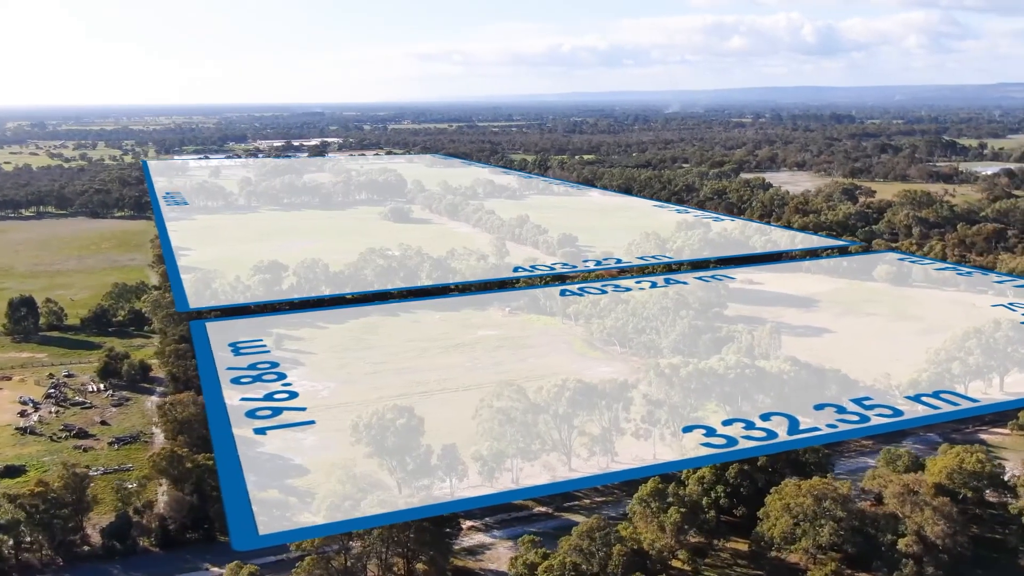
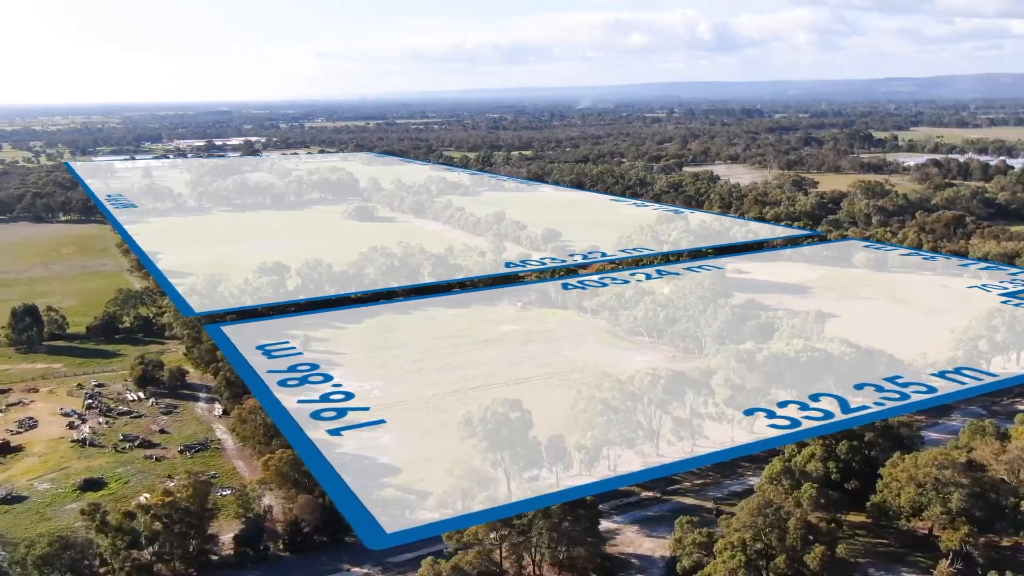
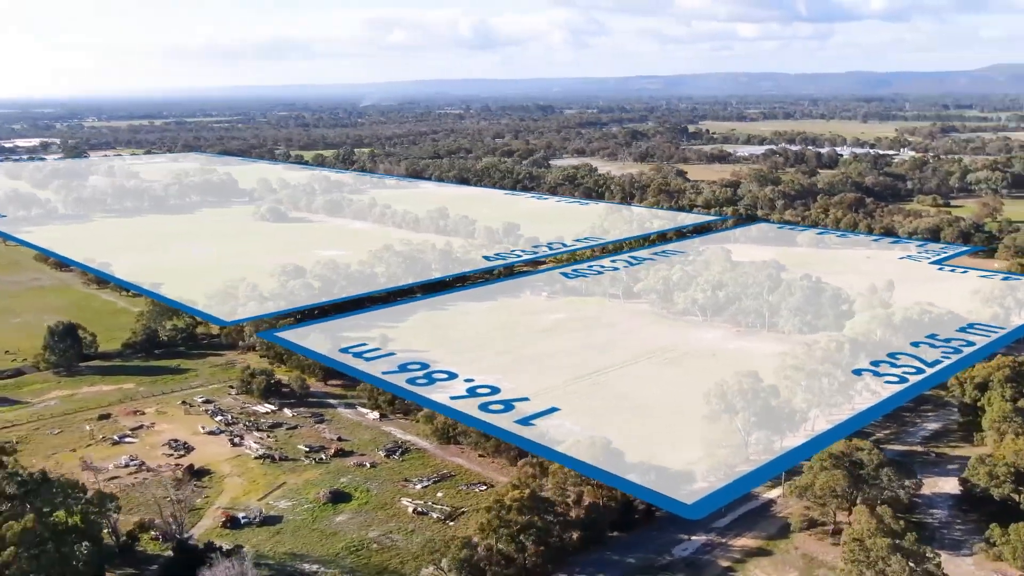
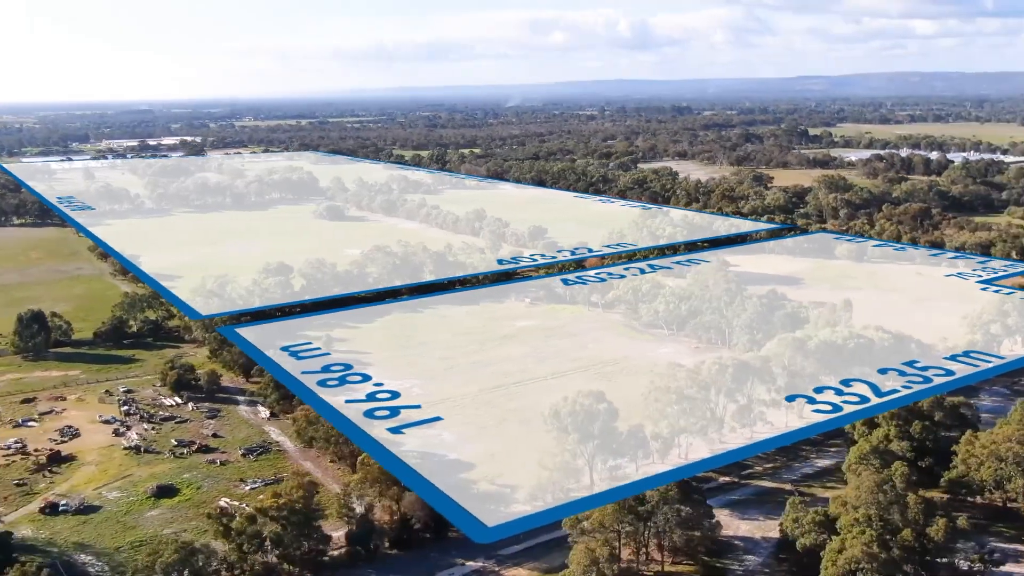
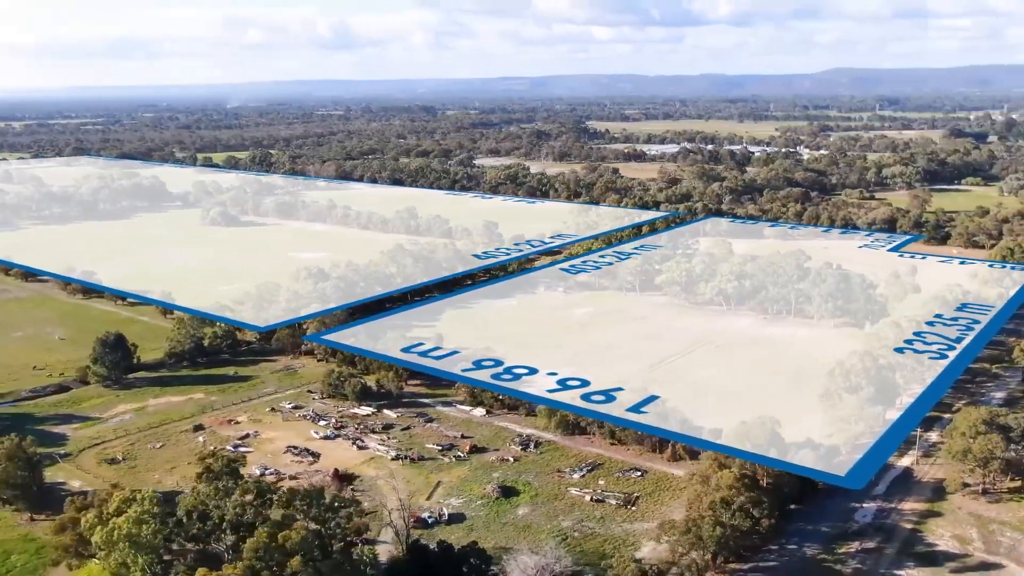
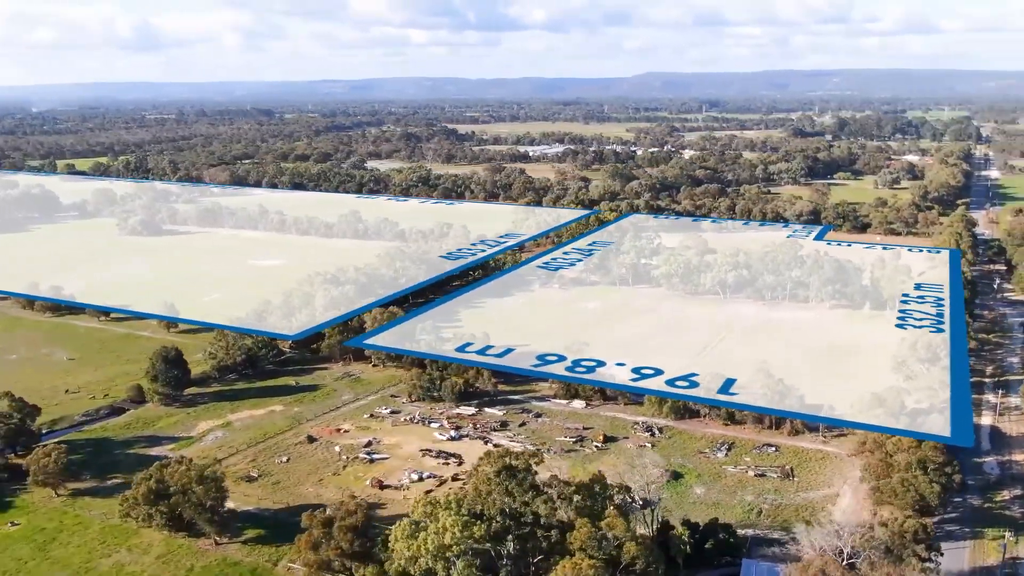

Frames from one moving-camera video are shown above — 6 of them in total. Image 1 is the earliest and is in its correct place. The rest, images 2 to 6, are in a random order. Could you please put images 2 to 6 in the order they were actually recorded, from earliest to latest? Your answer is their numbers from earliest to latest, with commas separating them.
2, 4, 3, 5, 6
